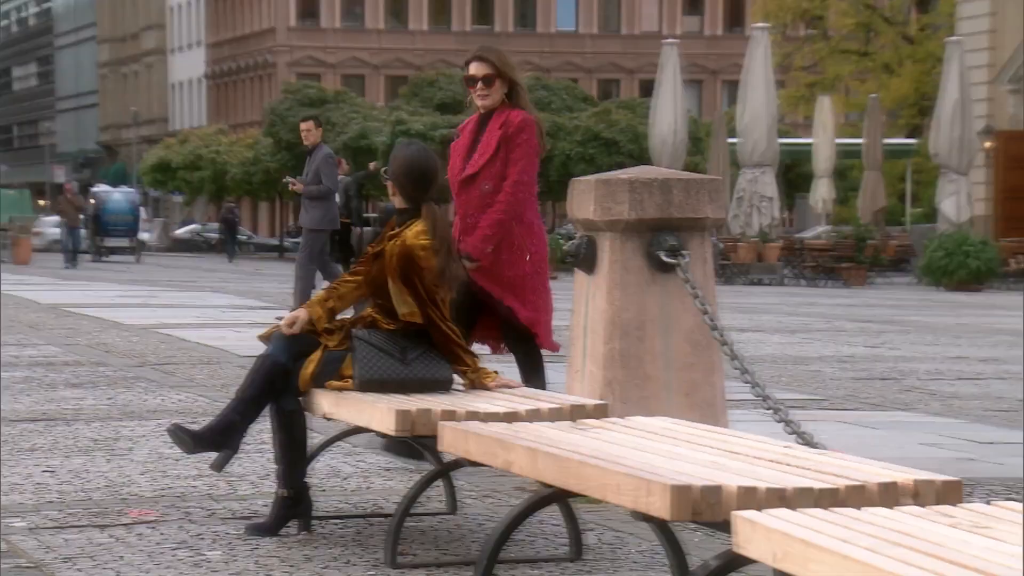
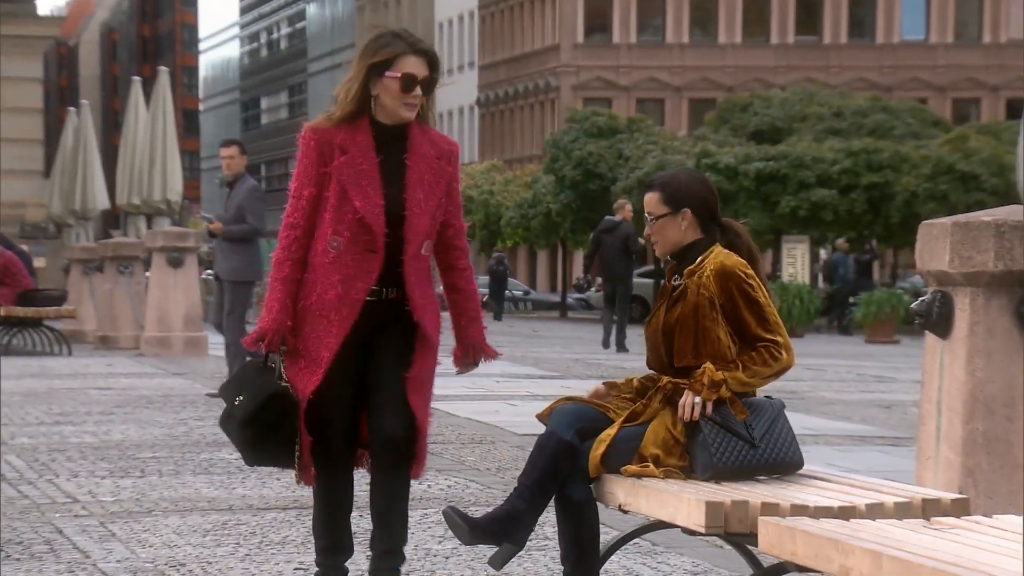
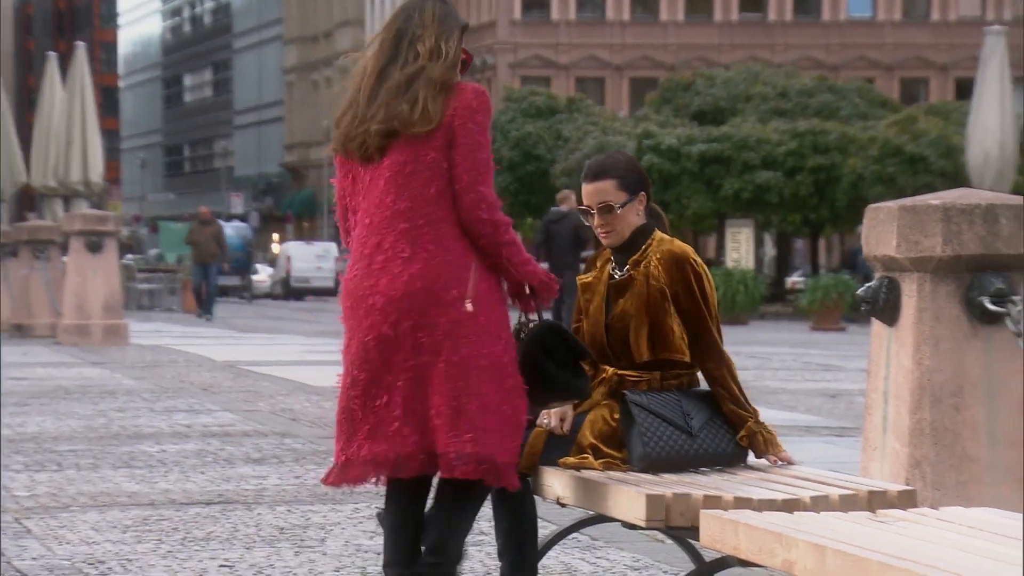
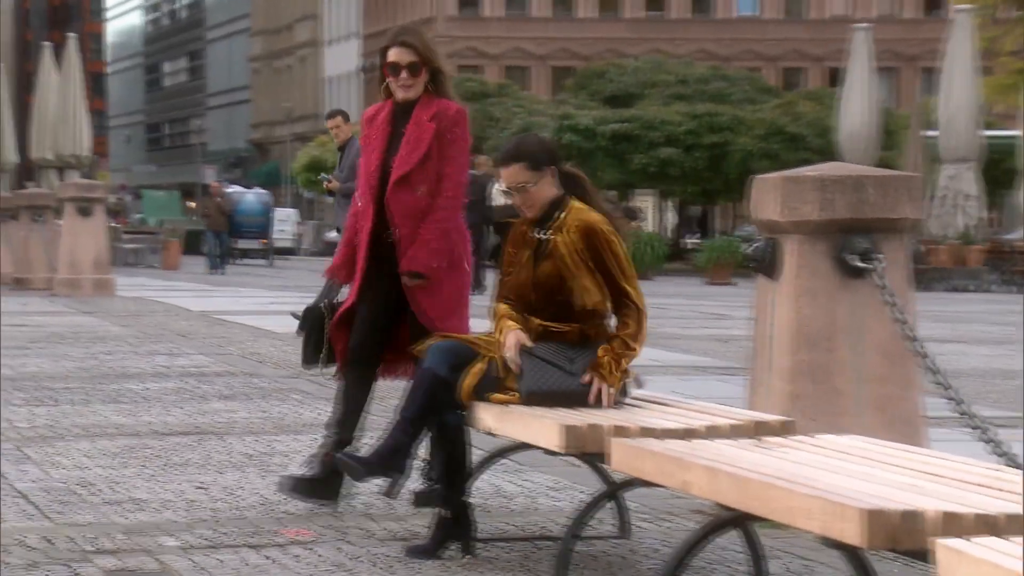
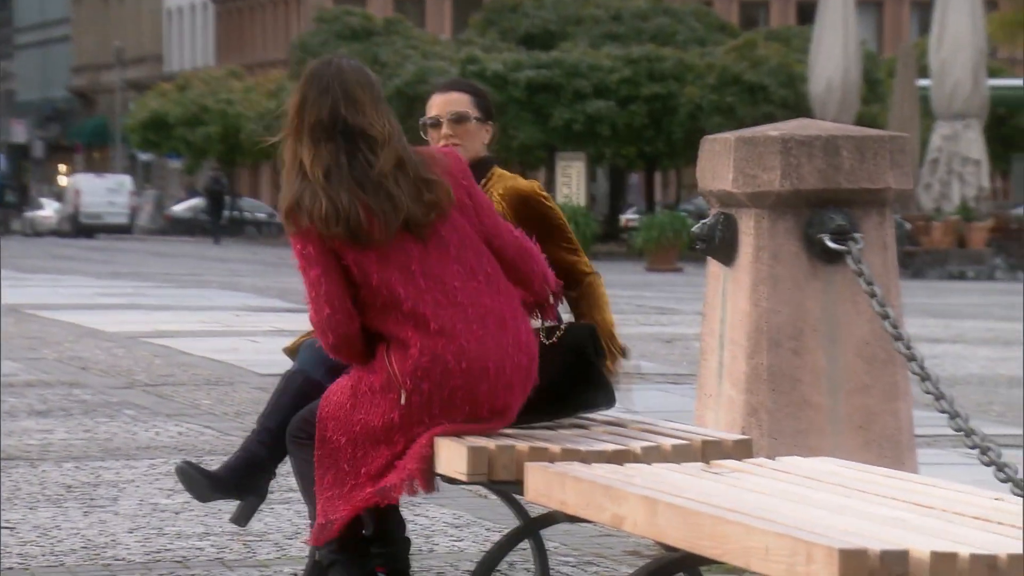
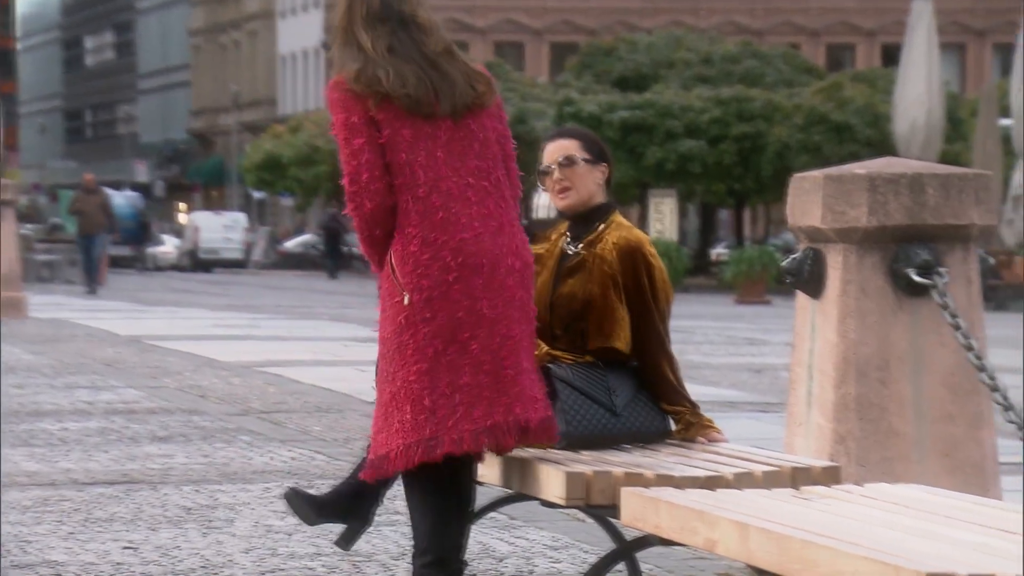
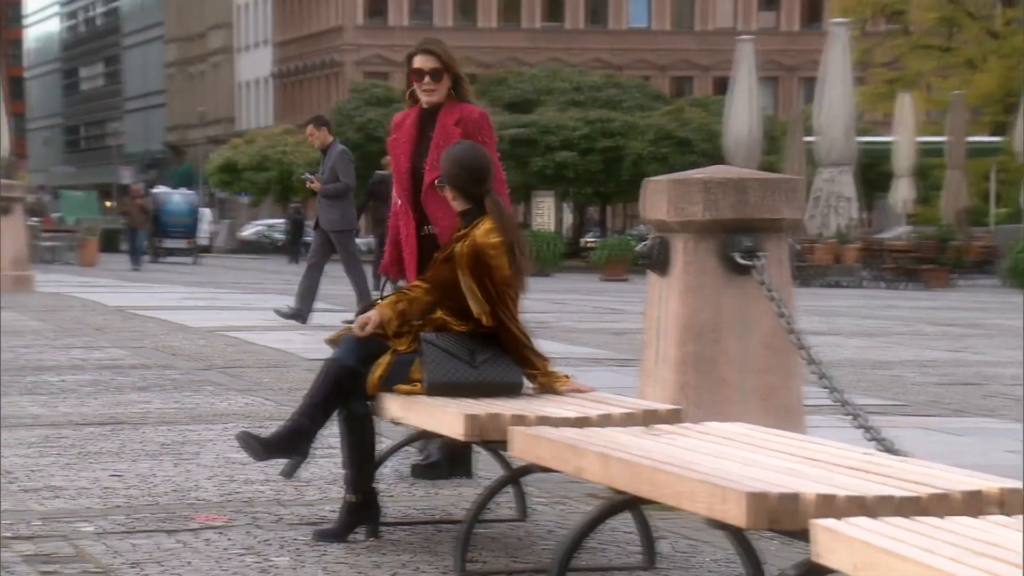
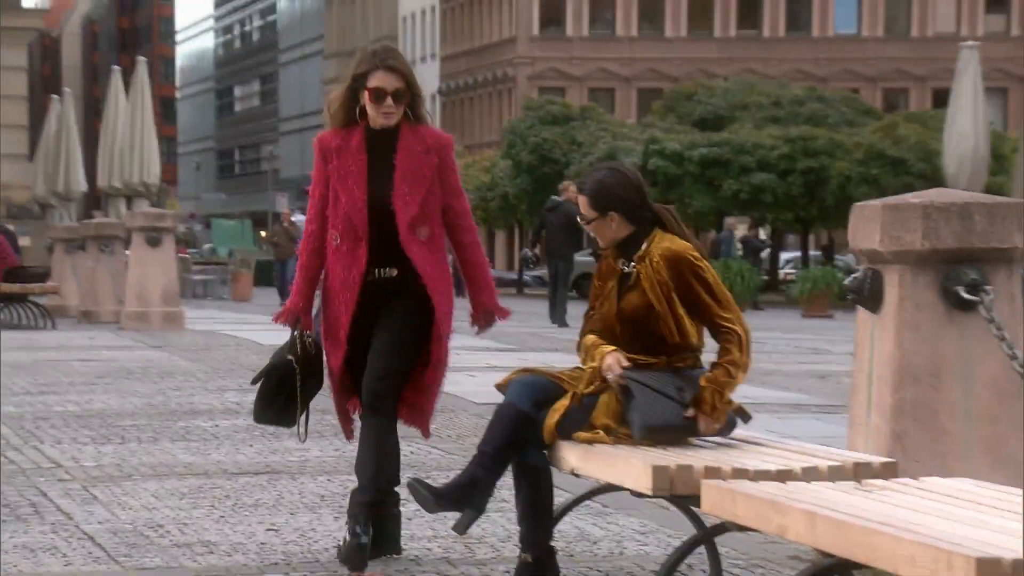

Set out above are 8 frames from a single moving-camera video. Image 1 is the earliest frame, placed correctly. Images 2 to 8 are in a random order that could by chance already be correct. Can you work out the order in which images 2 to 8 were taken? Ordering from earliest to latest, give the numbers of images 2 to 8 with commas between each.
7, 4, 8, 2, 3, 6, 5
